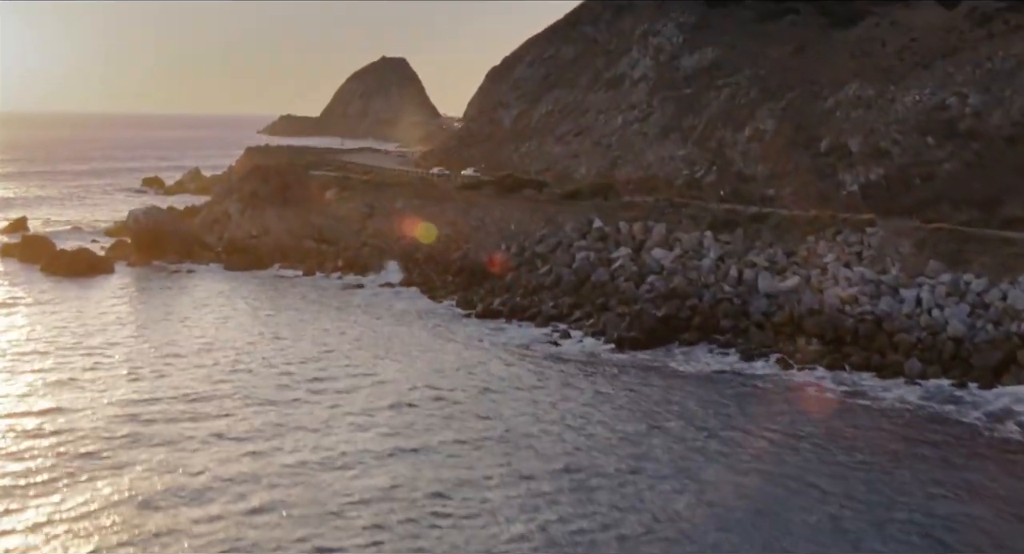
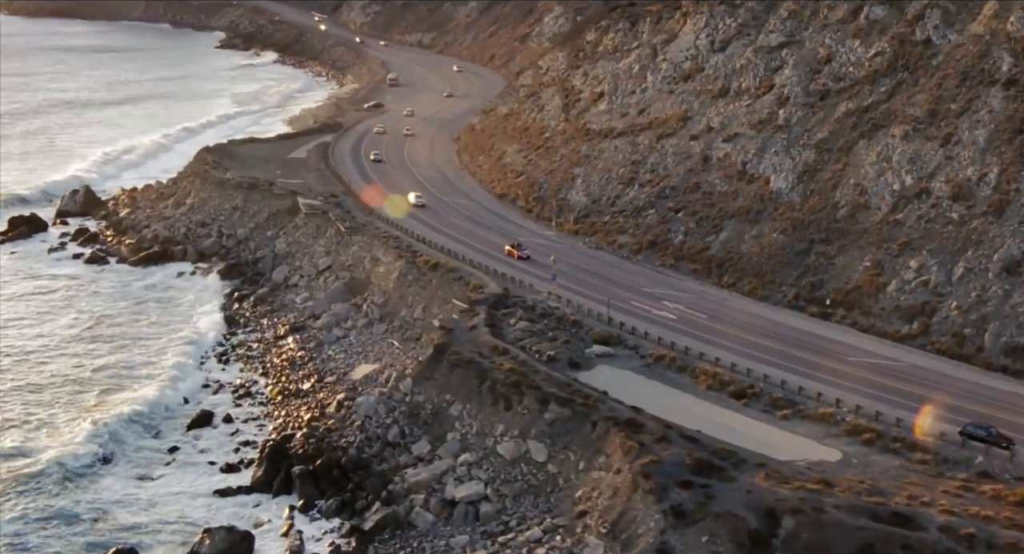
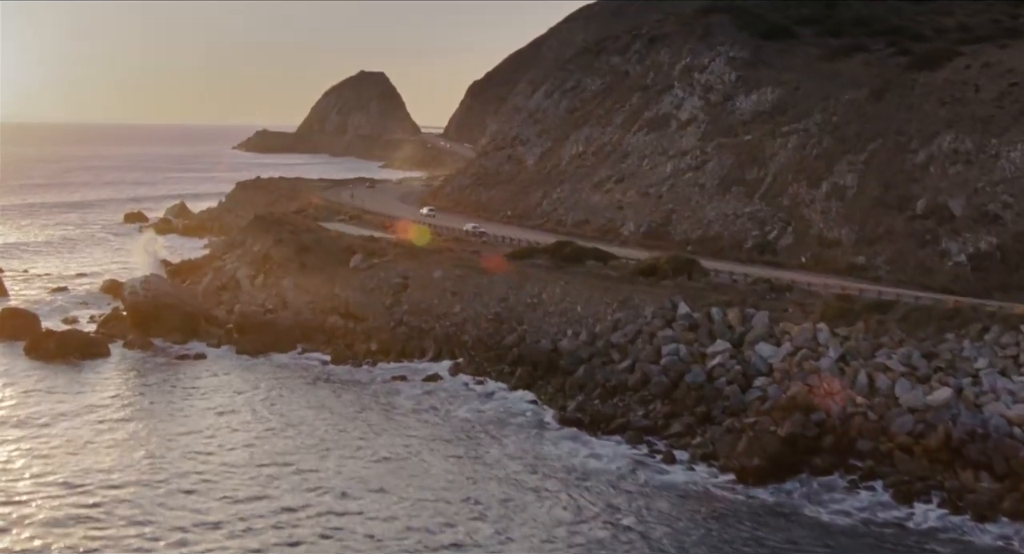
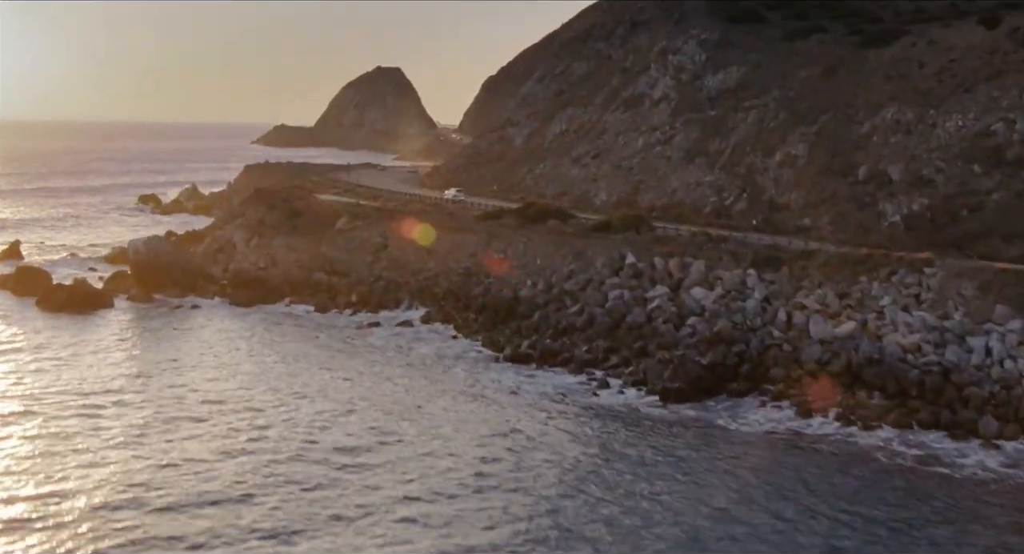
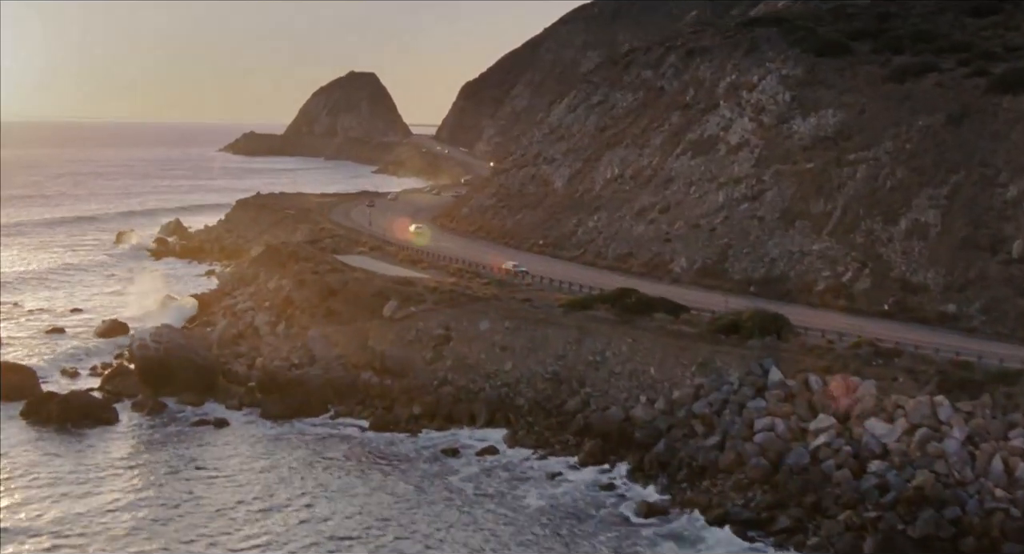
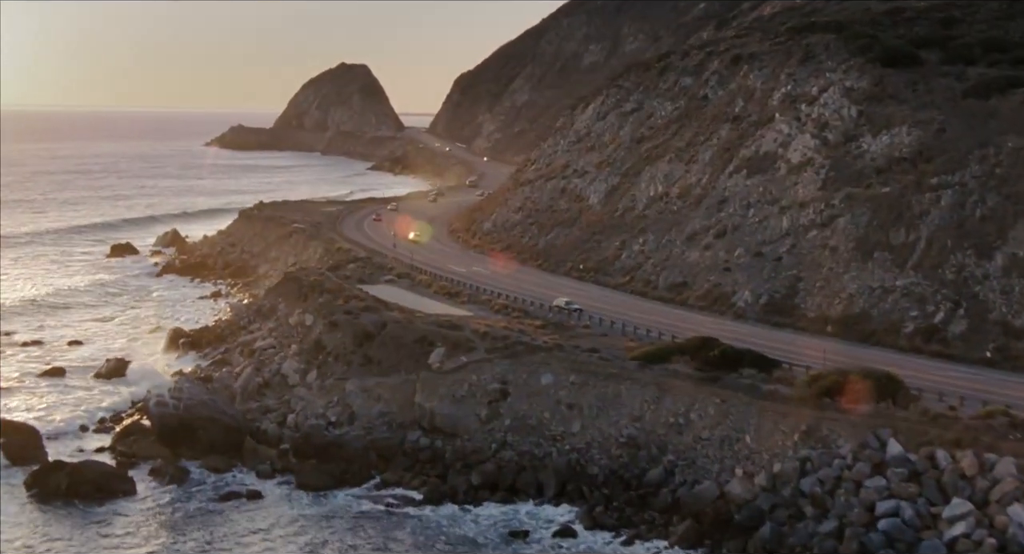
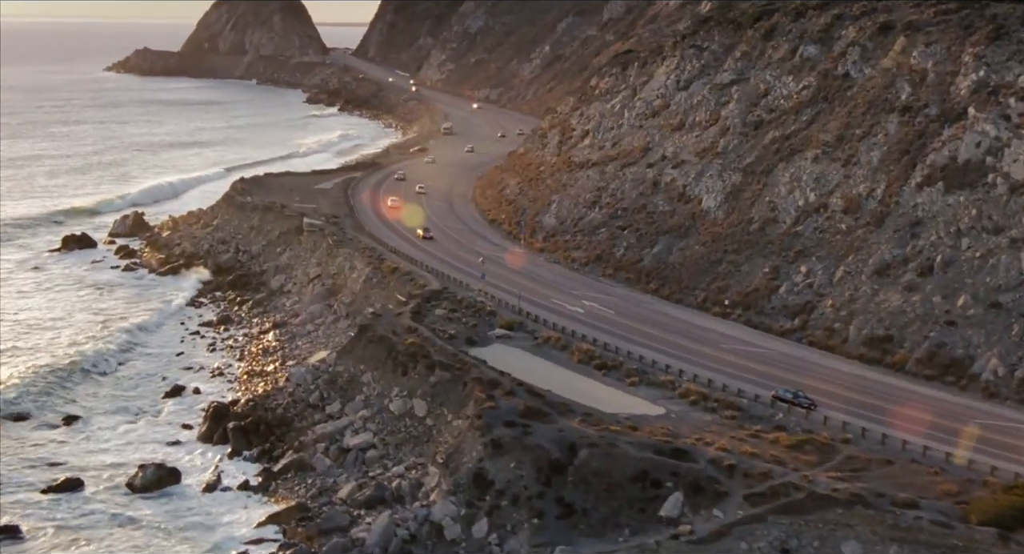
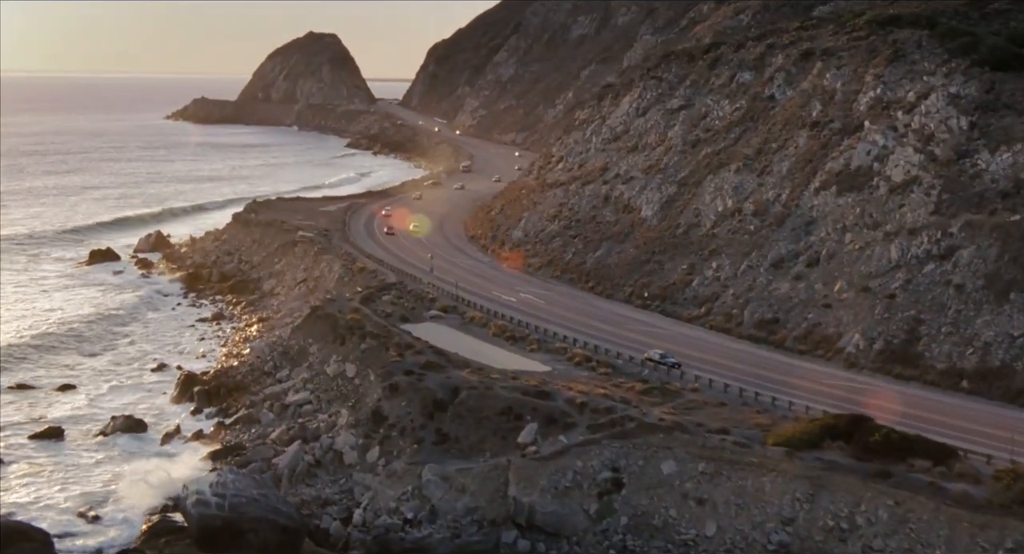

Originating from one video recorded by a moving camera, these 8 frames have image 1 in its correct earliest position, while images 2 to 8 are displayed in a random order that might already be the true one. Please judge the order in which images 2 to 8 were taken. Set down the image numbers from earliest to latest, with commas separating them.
4, 3, 5, 6, 8, 7, 2
